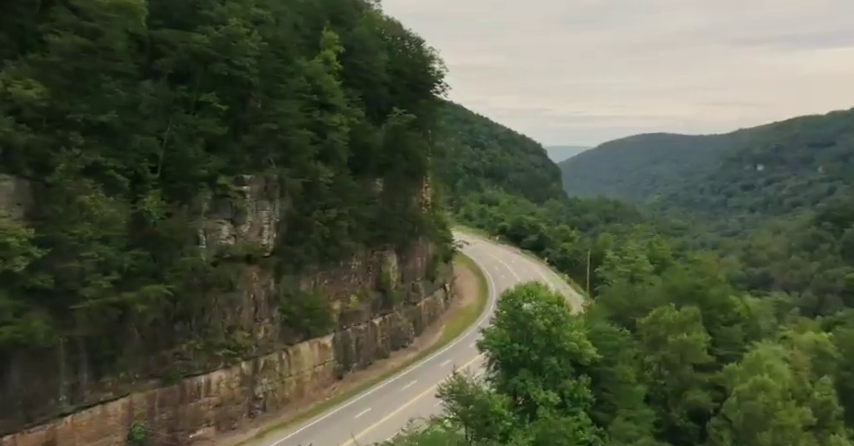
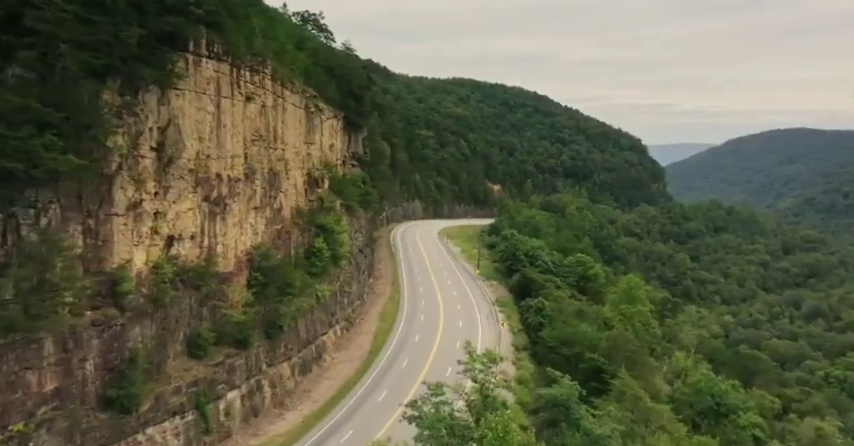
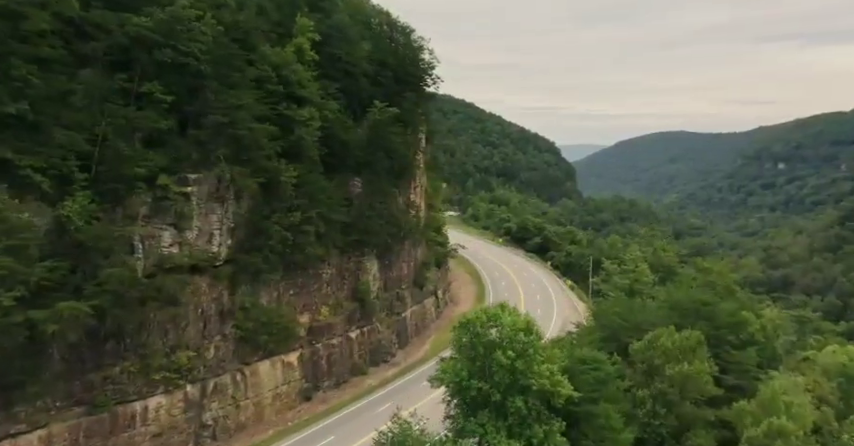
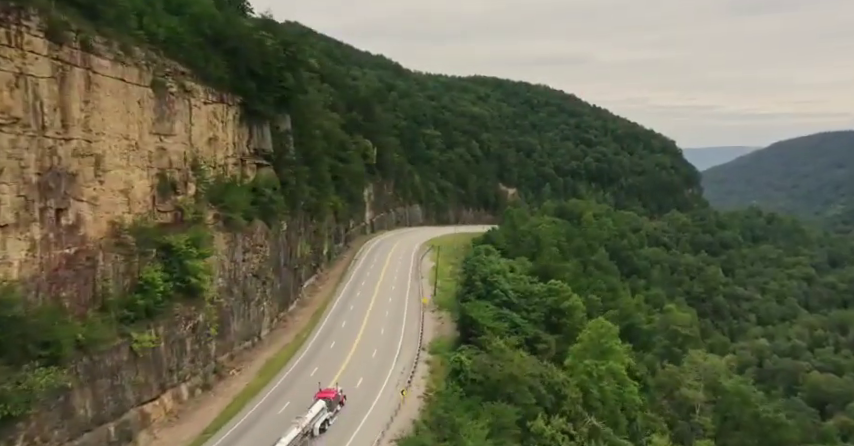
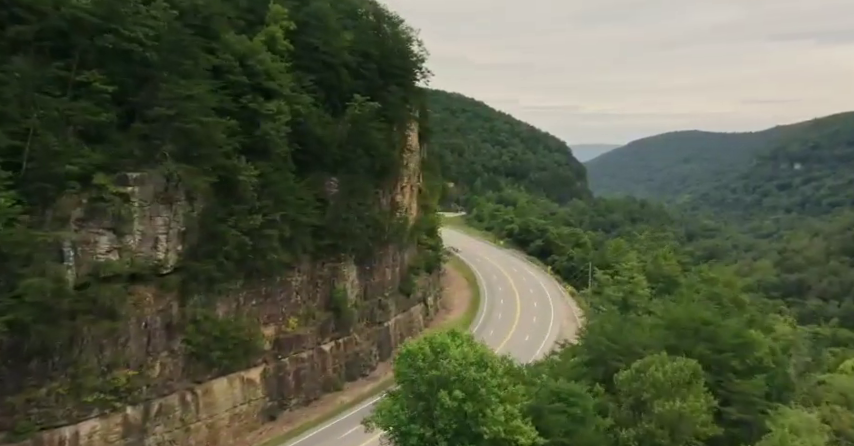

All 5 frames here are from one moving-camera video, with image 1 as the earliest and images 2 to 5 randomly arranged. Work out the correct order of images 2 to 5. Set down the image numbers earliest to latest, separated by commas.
3, 5, 2, 4
